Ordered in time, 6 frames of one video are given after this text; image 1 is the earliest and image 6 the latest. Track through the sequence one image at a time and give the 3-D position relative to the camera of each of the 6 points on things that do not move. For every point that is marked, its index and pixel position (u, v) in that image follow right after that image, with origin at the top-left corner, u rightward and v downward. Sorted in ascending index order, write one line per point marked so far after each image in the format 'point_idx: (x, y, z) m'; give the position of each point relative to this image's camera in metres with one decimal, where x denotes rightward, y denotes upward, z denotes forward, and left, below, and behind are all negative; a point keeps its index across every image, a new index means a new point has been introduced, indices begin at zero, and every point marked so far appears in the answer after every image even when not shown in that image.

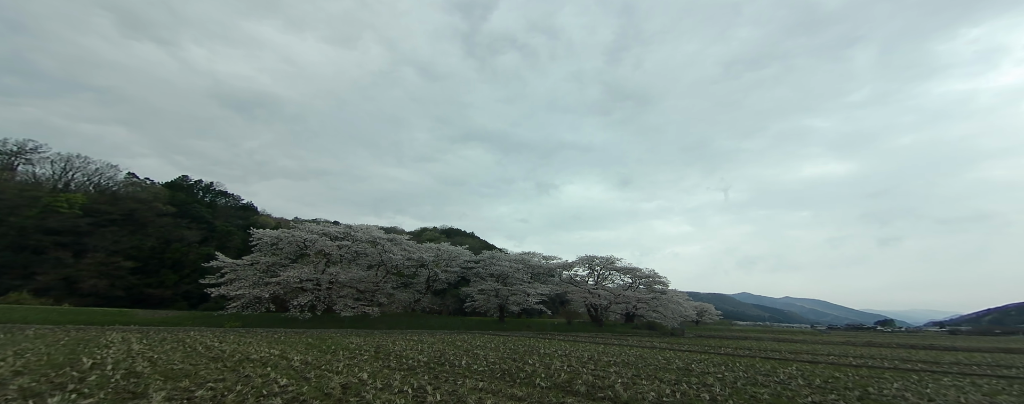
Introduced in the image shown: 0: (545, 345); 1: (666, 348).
0: (+1.4, -6.2, +14.9) m
1: (+6.8, -6.6, +15.8) m
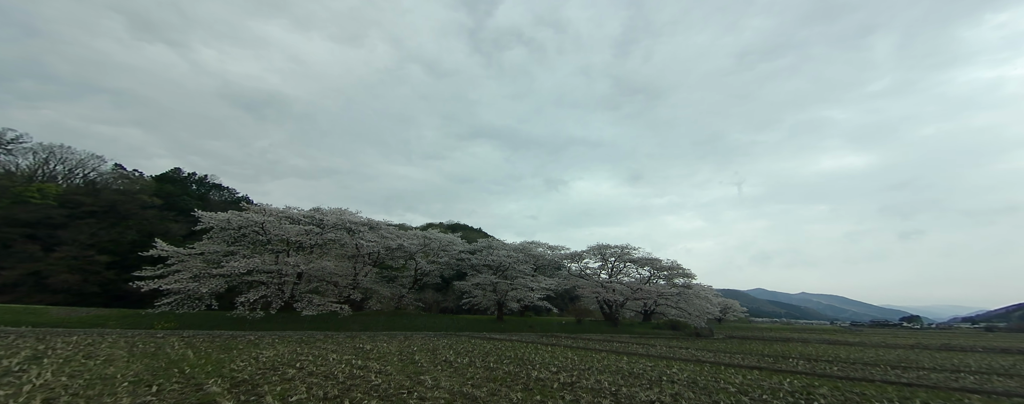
0: (+0.9, -4.7, +10.3) m
1: (+6.4, -5.1, +11.1) m
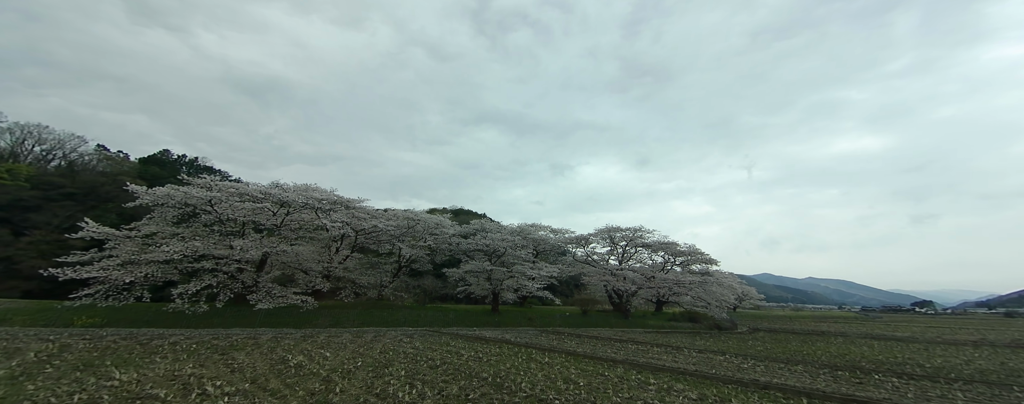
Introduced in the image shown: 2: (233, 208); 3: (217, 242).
0: (+0.4, -3.7, +6.9) m
1: (+5.9, -4.0, +7.6) m
2: (-14.9, -0.3, +18.8) m
3: (-15.4, -2.1, +18.4) m
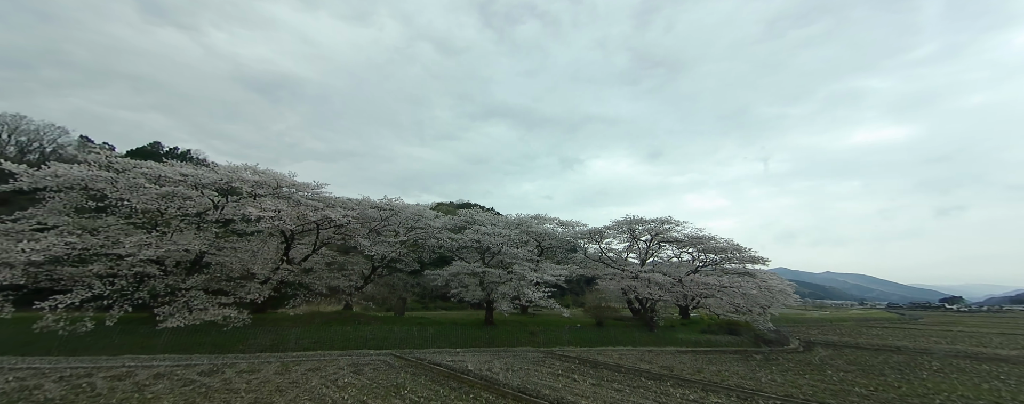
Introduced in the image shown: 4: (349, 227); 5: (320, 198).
0: (-0.2, -3.2, +2.2) m
1: (+5.3, -3.4, +2.8) m
2: (-15.2, +0.3, +14.5) m
3: (-15.7, -1.5, +14.1) m
4: (-8.9, -1.4, +19.3) m
5: (-10.3, +0.2, +18.7) m
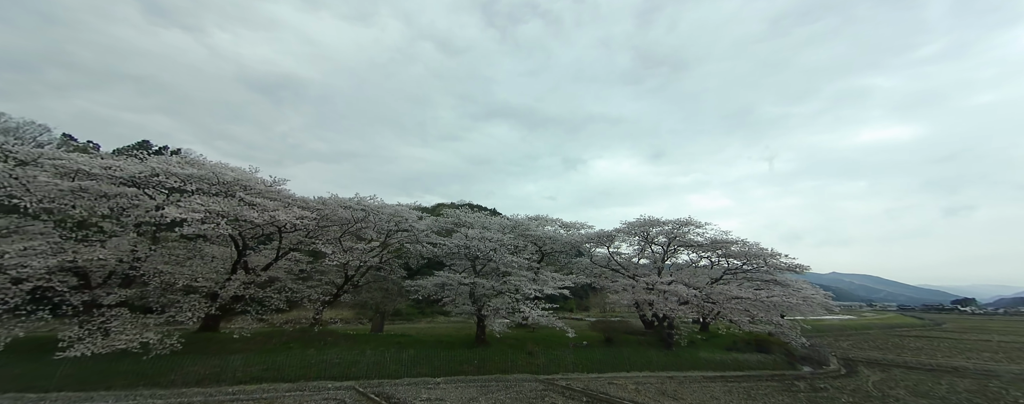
0: (-0.6, -3.1, -0.6) m
1: (+4.9, -3.3, -0.1) m
2: (-15.5, +0.4, +11.8) m
3: (-16.0, -1.4, +11.4) m
4: (-9.2, -1.3, +16.5) m
5: (-10.5, +0.3, +16.0) m
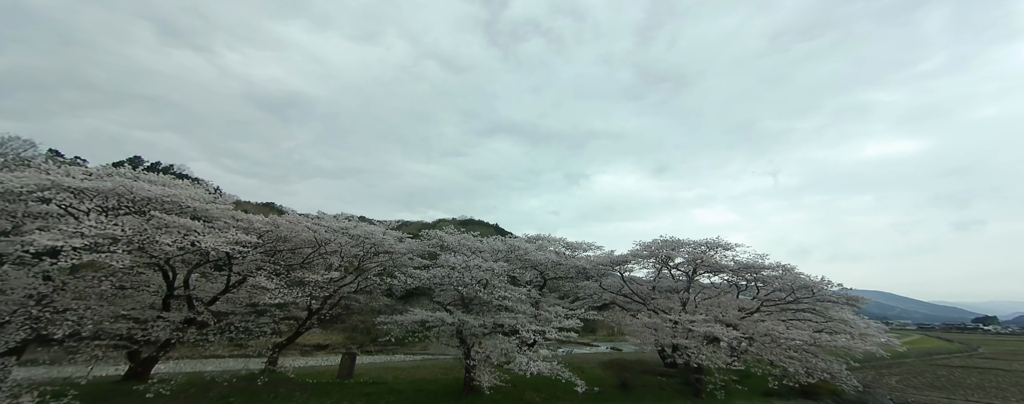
0: (-0.9, -3.0, -3.4) m
1: (+4.6, -3.3, -3.0) m
2: (-15.7, -0.2, +9.3) m
3: (-16.2, -2.0, +8.8) m
4: (-9.3, -2.1, +13.8) m
5: (-10.7, -0.5, +13.4) m
